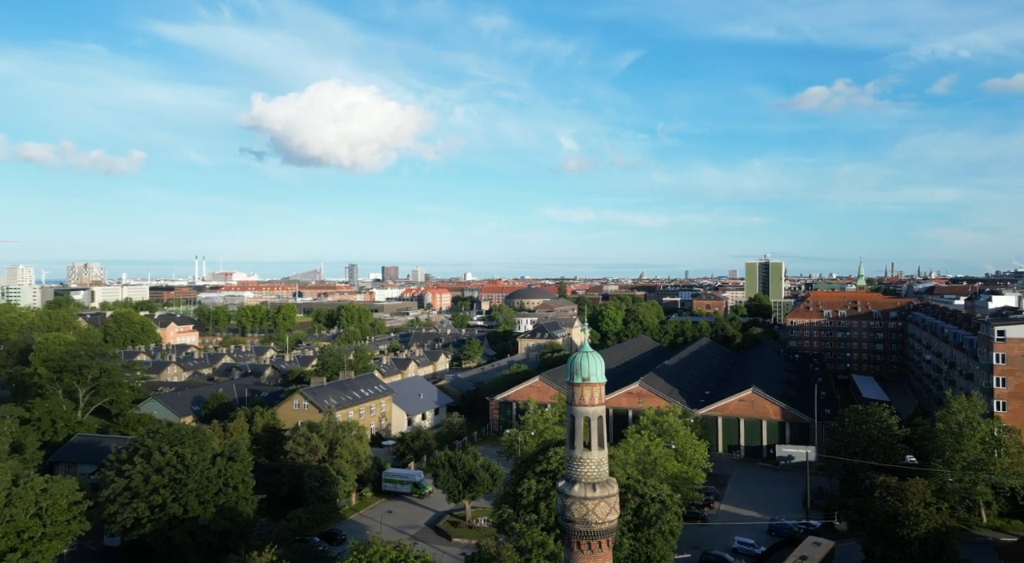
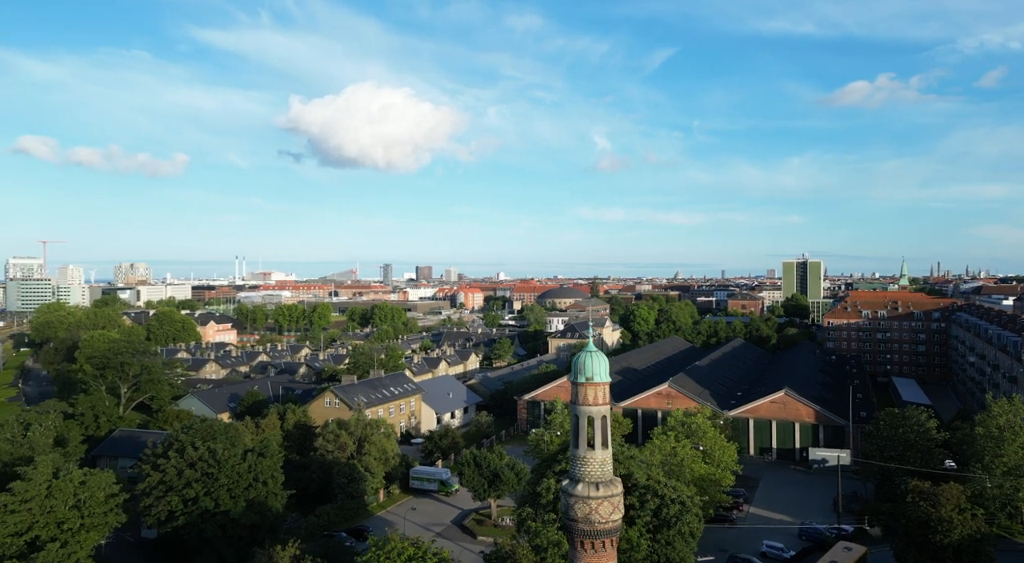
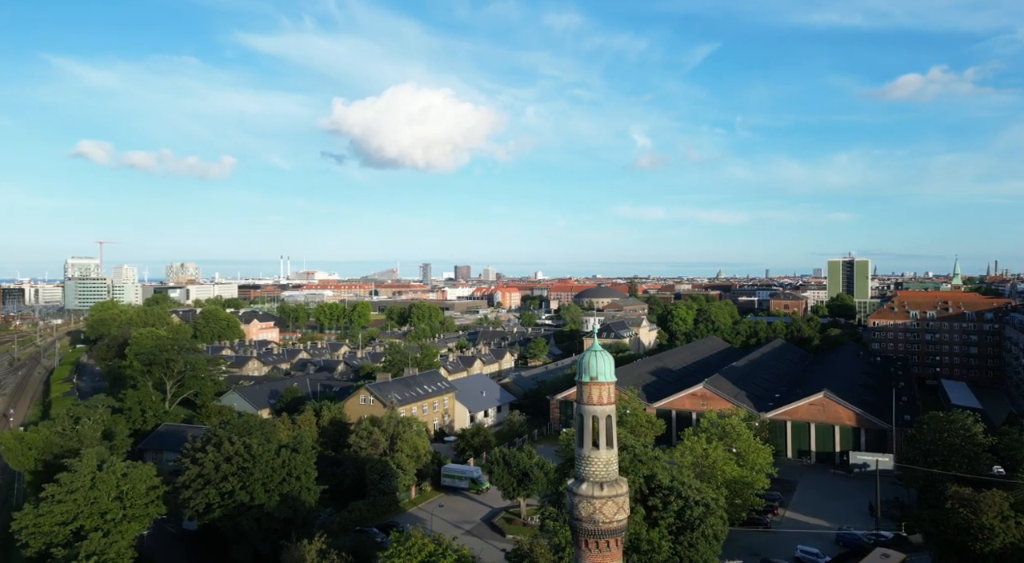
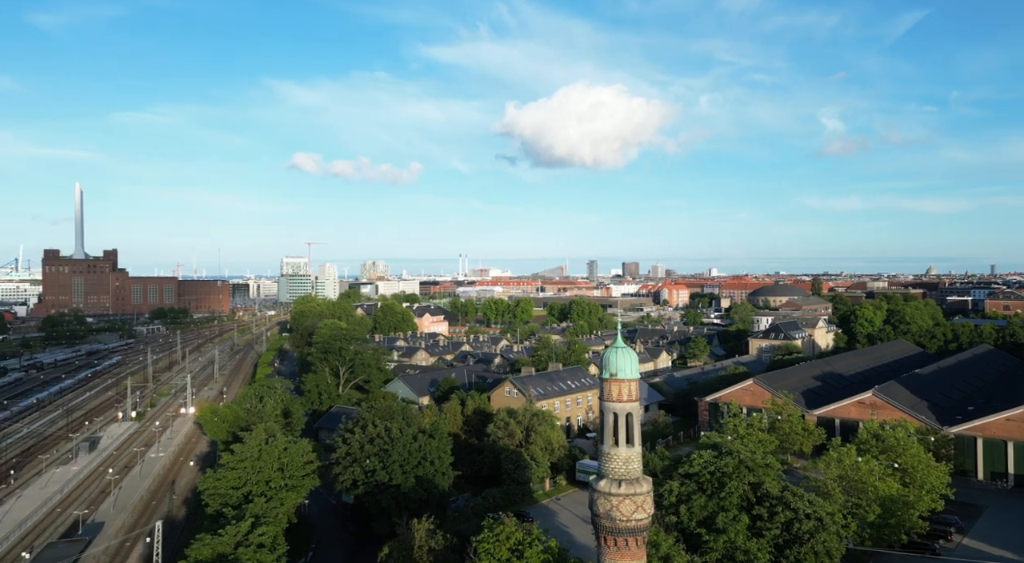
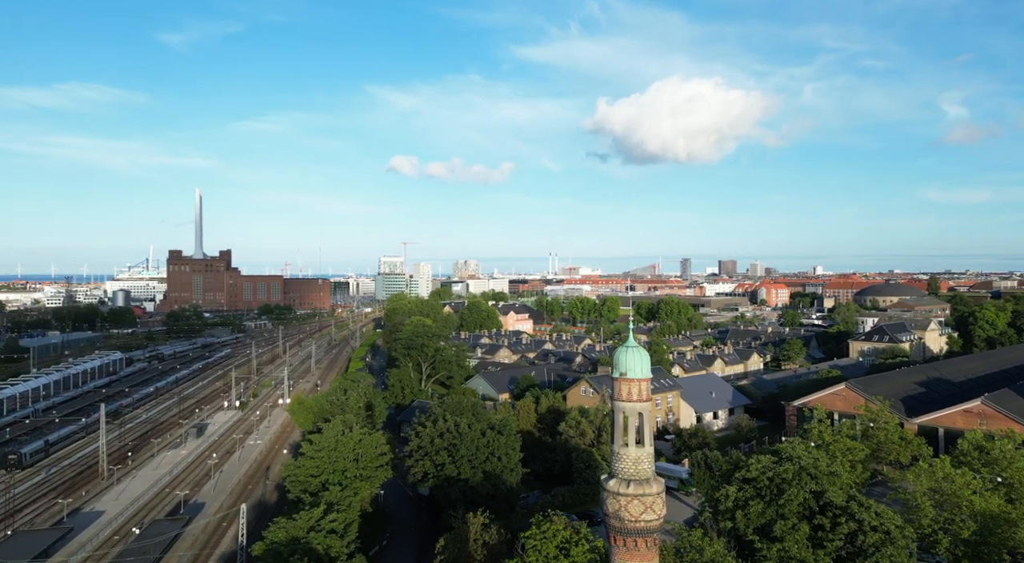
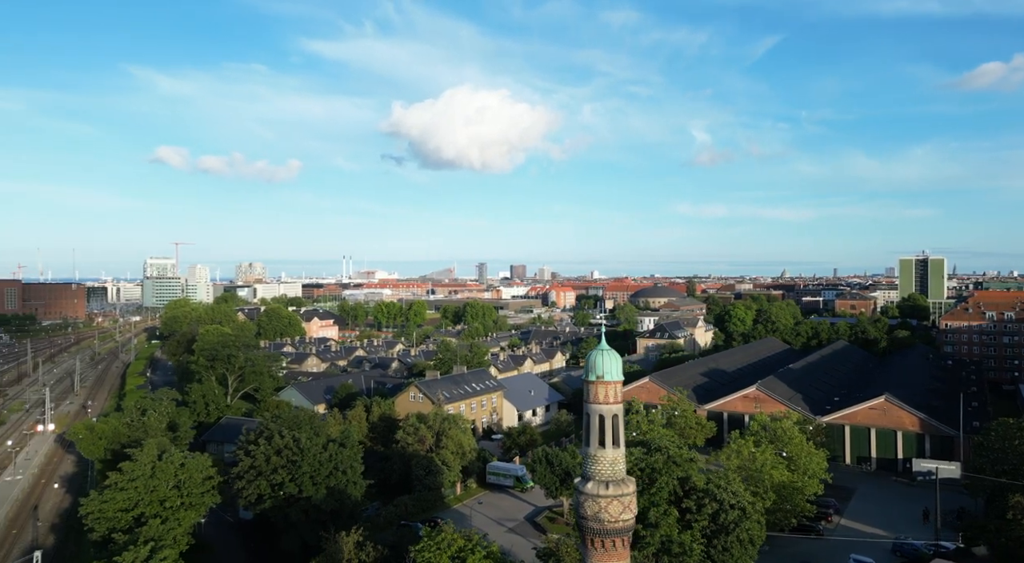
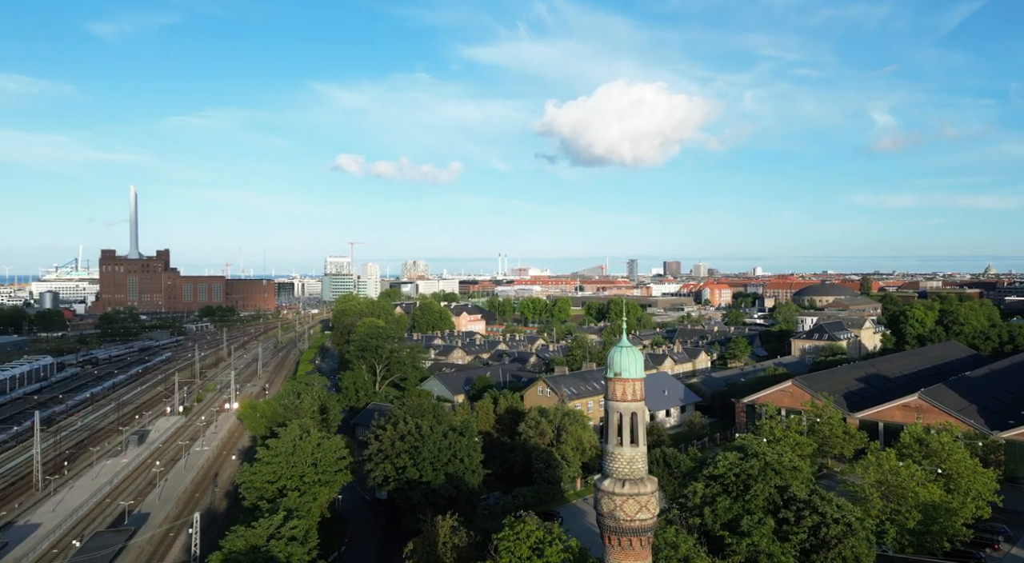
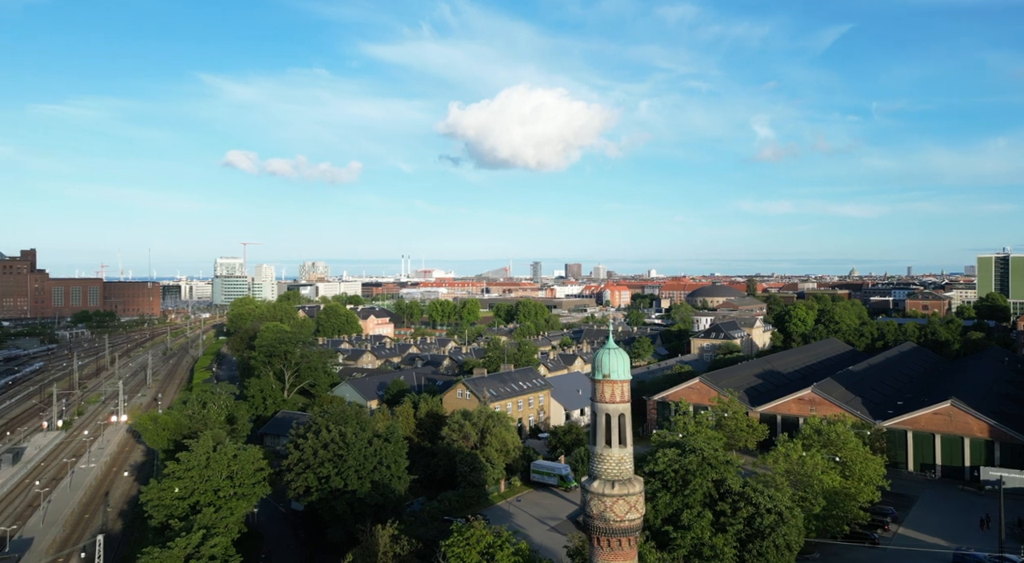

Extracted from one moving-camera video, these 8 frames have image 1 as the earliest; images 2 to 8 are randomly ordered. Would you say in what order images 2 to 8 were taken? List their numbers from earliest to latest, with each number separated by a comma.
2, 3, 6, 8, 4, 7, 5
